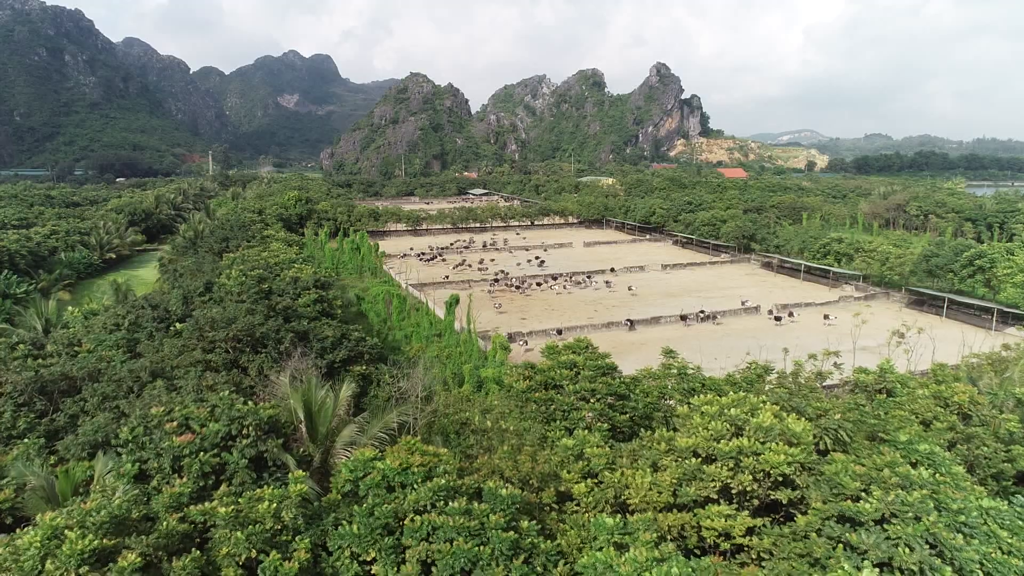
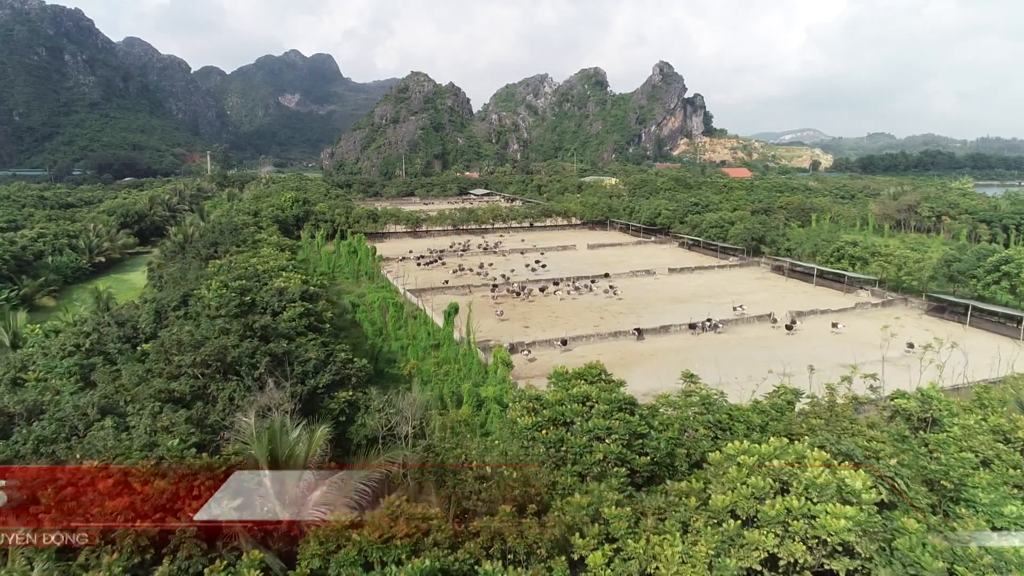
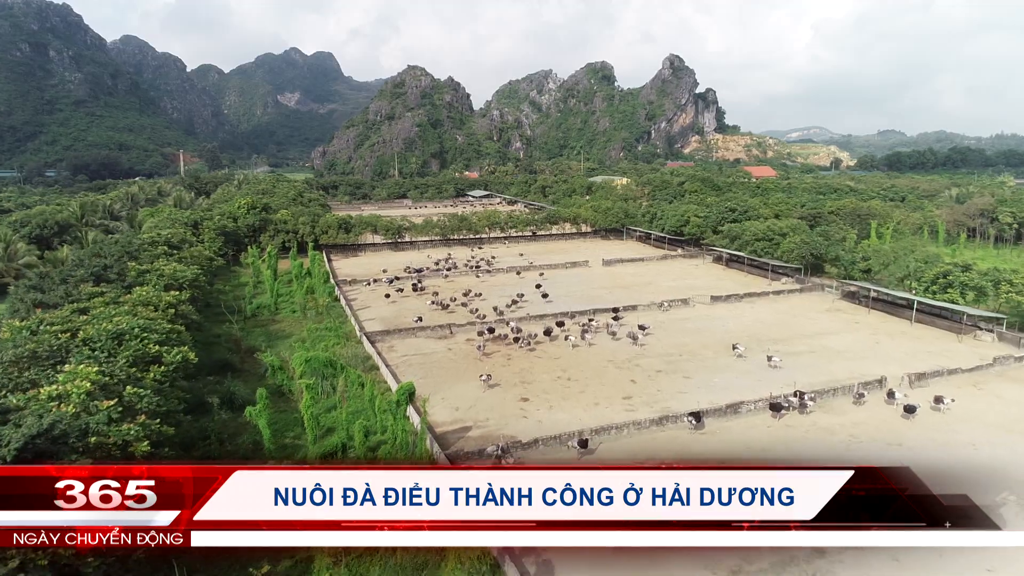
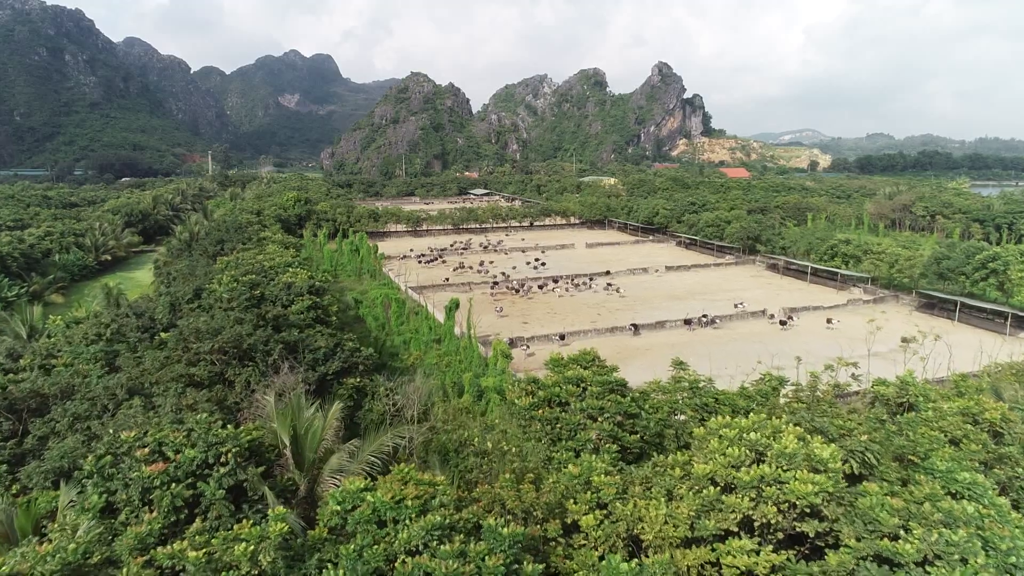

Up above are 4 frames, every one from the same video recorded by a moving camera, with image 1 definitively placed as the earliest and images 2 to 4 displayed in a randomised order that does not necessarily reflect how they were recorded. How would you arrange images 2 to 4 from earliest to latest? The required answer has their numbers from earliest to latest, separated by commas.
4, 2, 3
